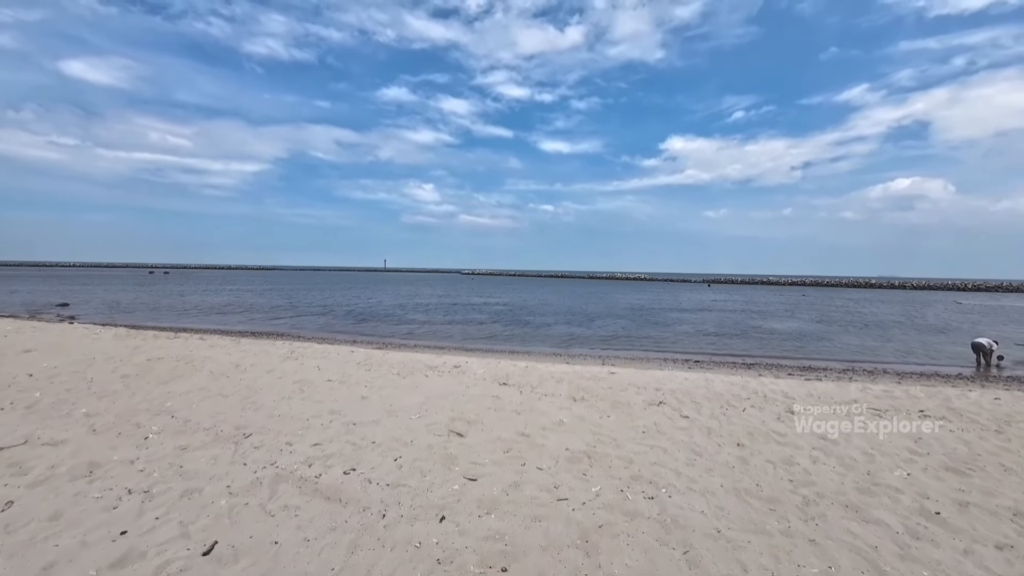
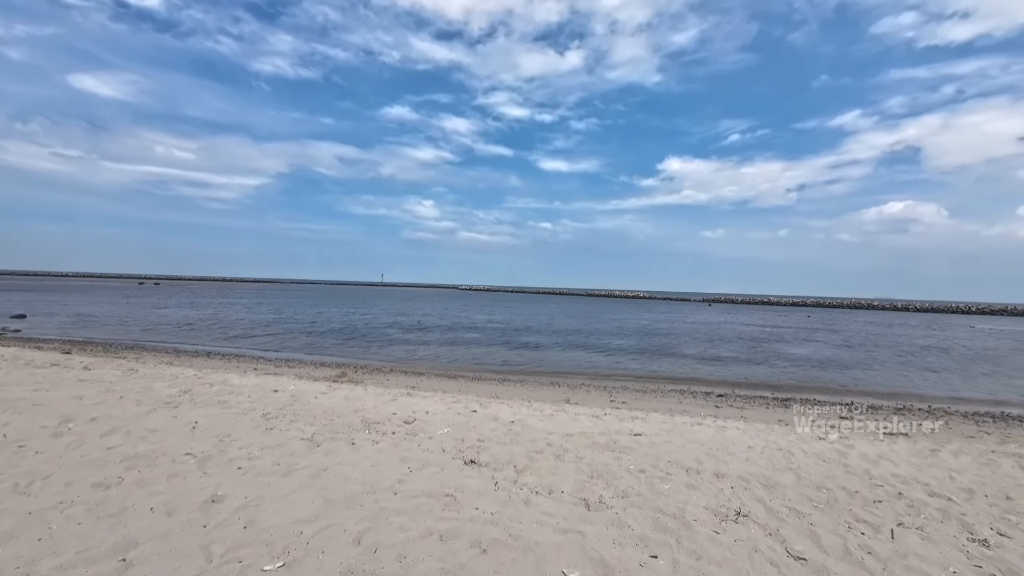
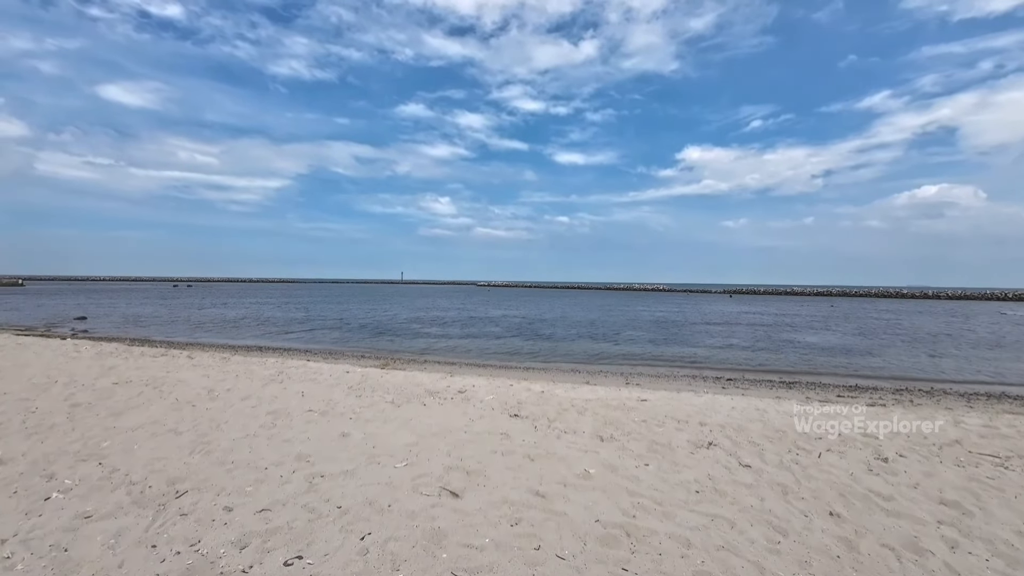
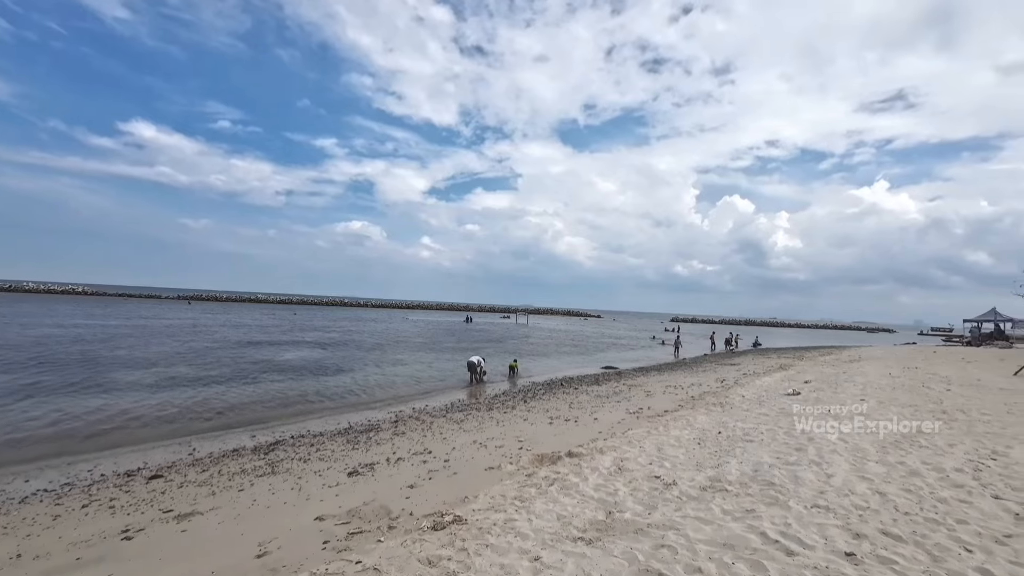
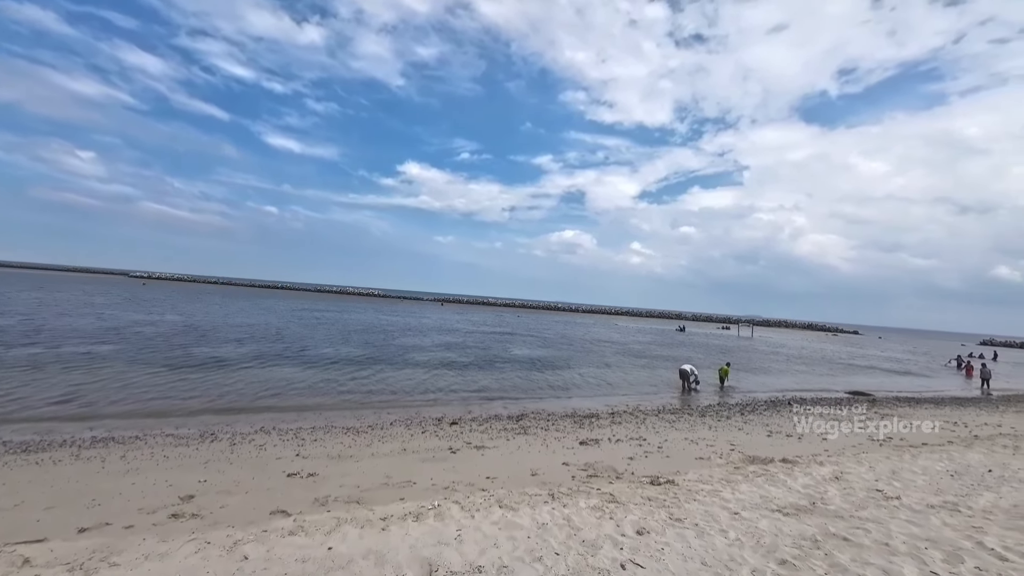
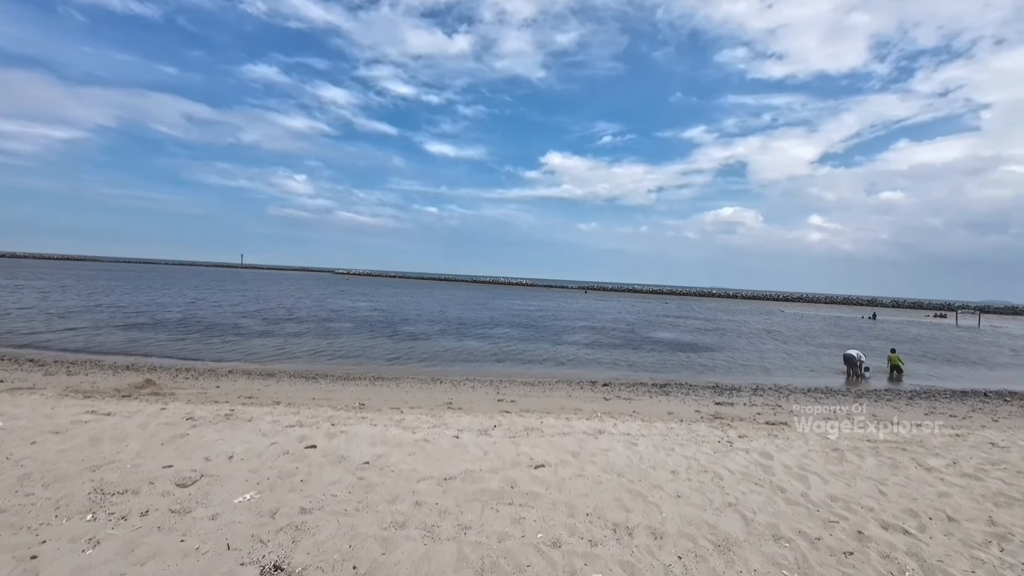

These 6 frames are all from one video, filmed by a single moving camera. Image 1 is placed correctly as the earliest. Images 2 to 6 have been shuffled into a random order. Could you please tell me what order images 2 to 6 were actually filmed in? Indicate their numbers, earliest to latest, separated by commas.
3, 2, 6, 5, 4
